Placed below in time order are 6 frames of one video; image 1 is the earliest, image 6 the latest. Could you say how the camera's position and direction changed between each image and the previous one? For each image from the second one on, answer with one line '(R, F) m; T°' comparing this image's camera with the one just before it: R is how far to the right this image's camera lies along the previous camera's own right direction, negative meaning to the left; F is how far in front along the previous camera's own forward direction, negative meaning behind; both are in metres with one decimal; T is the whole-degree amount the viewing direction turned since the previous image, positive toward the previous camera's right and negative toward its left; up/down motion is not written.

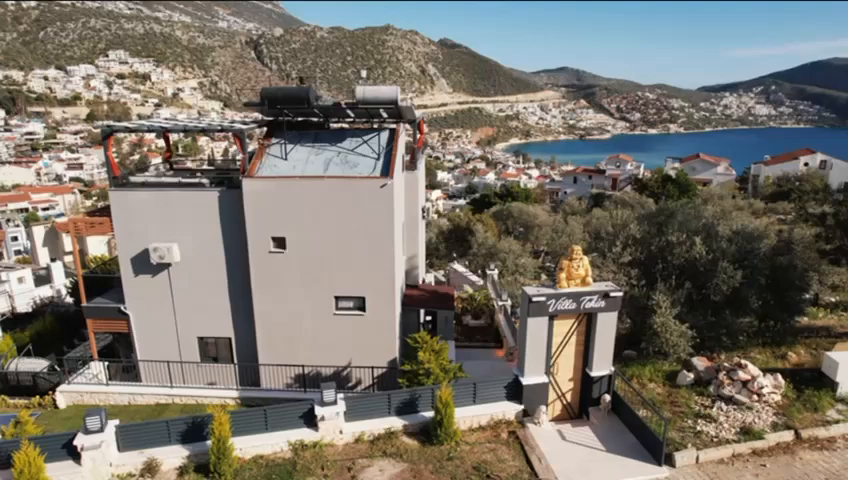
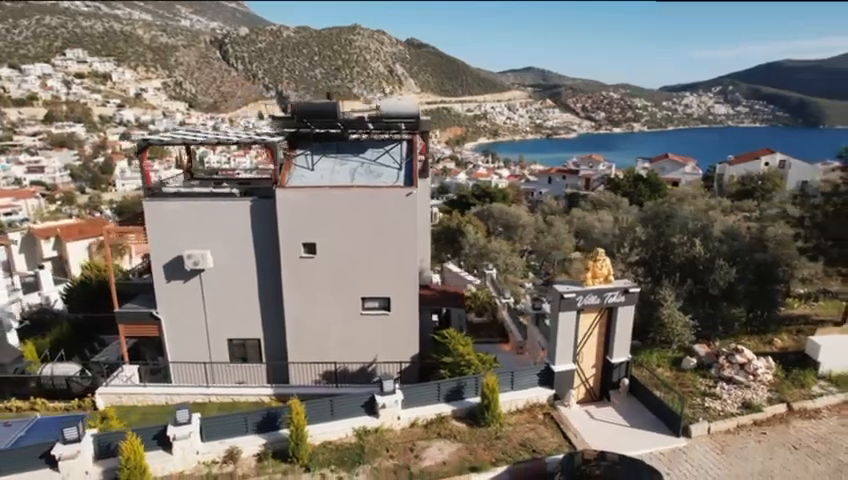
(-1.2, -1.0) m; +3°
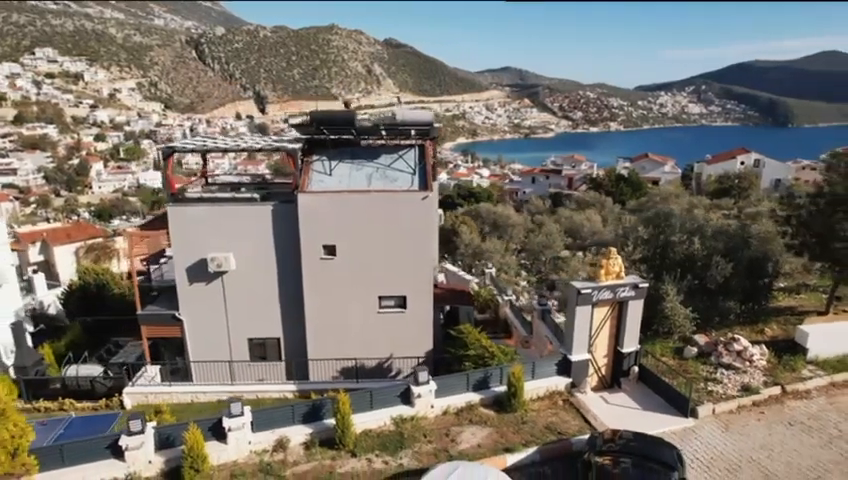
(-0.9, -0.7) m; +2°
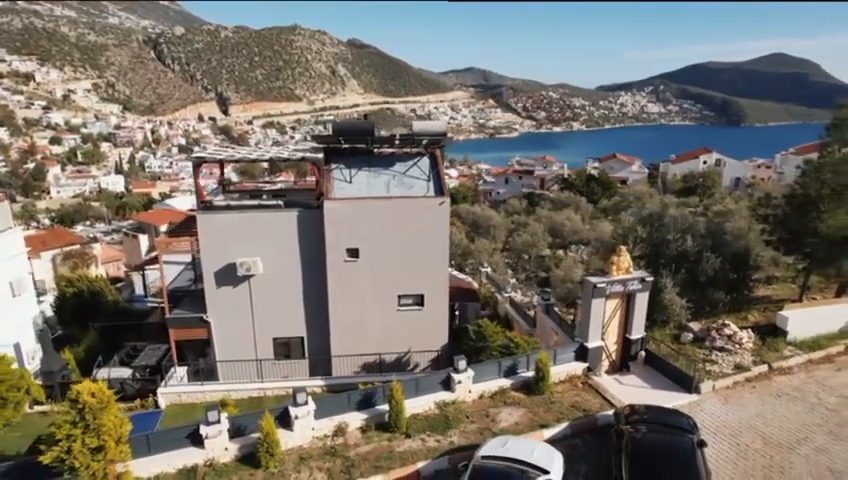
(-1.3, -1.0) m; +3°
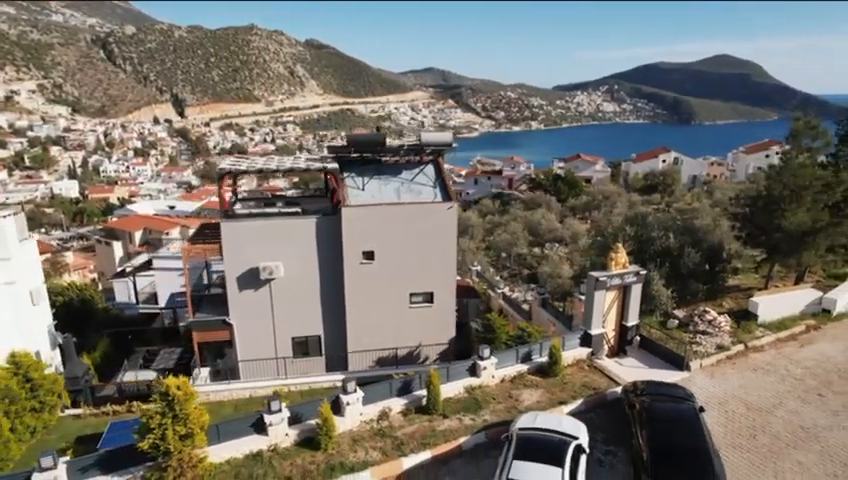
(-1.4, -1.2) m; +4°
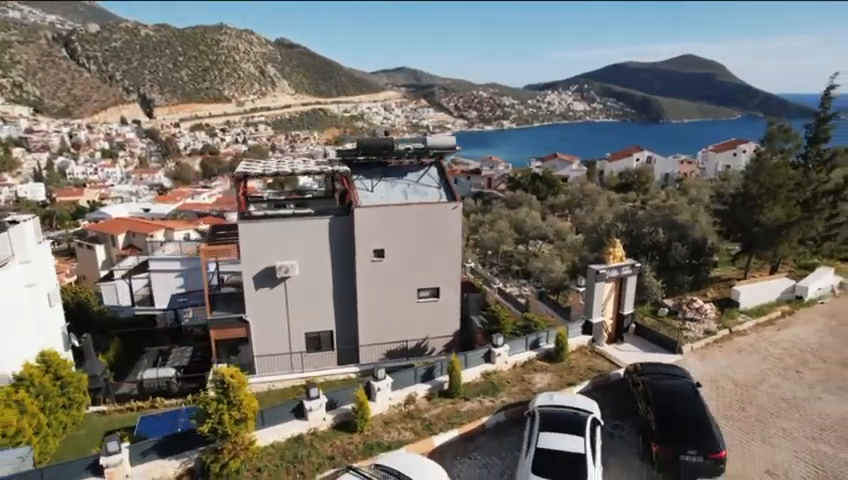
(-1.0, -0.9) m; +3°
